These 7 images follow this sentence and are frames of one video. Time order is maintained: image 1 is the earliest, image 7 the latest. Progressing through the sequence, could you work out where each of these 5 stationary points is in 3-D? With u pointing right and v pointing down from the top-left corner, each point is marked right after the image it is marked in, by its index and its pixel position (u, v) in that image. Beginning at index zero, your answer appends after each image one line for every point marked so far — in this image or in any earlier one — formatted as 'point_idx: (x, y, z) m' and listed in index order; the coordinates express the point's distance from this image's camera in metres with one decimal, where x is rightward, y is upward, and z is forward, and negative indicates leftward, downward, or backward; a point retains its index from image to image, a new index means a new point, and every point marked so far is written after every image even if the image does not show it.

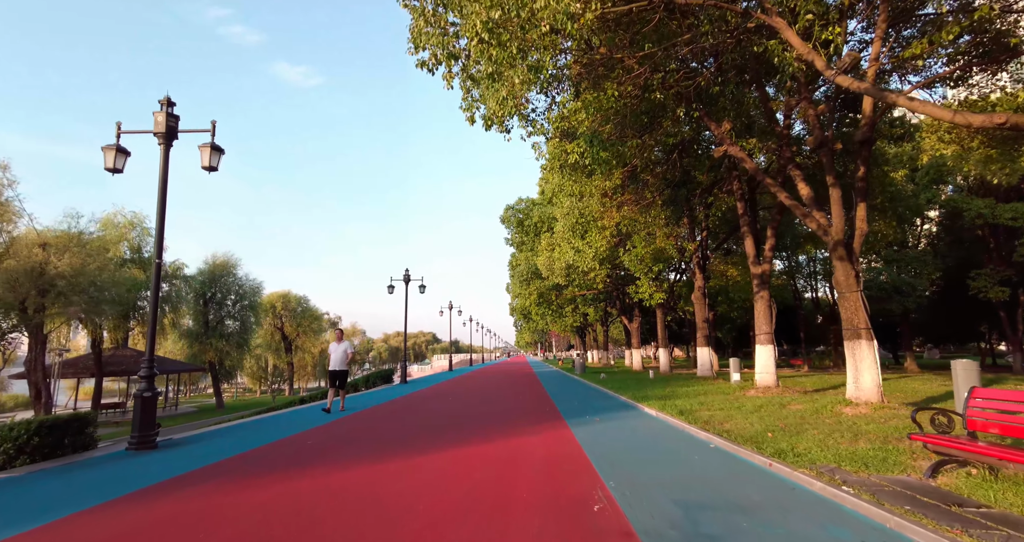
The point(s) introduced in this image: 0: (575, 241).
0: (+2.4, +1.3, +19.3) m
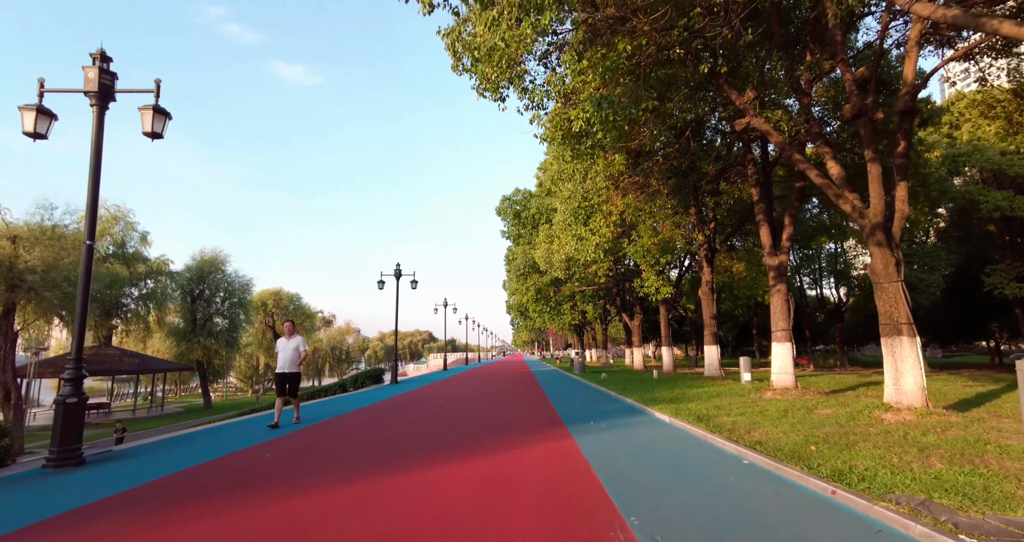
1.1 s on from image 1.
0: (+2.3, +1.5, +18.2) m
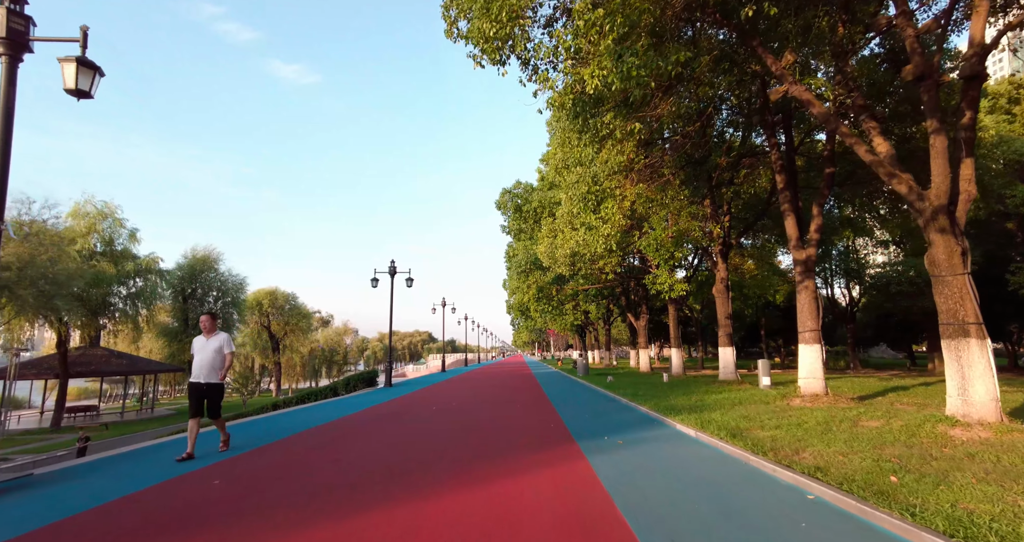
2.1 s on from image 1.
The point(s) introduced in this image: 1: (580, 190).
0: (+2.3, +1.7, +16.9) m
1: (+2.1, +2.6, +15.7) m
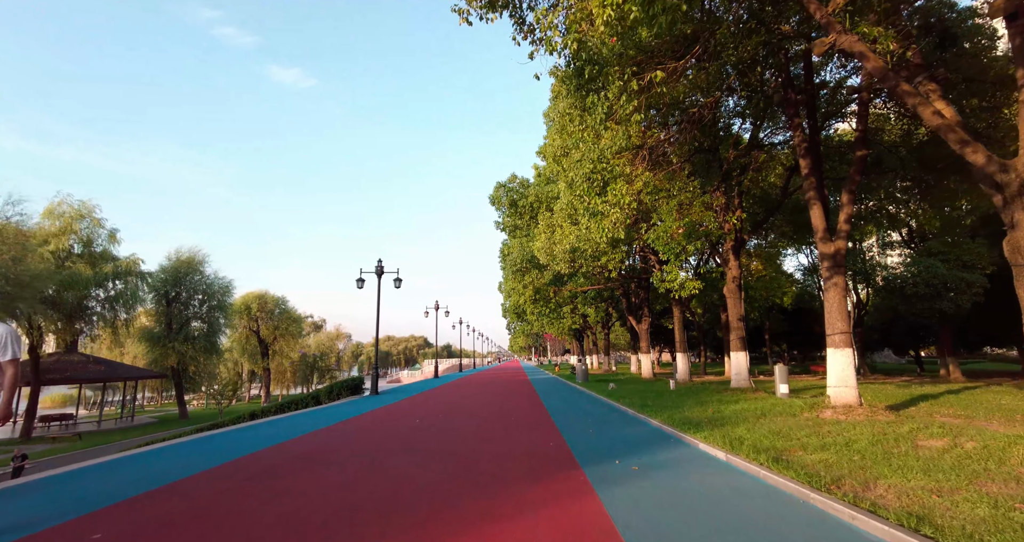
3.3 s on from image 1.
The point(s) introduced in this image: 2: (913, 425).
0: (+2.1, +1.7, +15.5) m
1: (+2.0, +2.6, +14.3) m
2: (+7.2, -2.8, +9.0) m
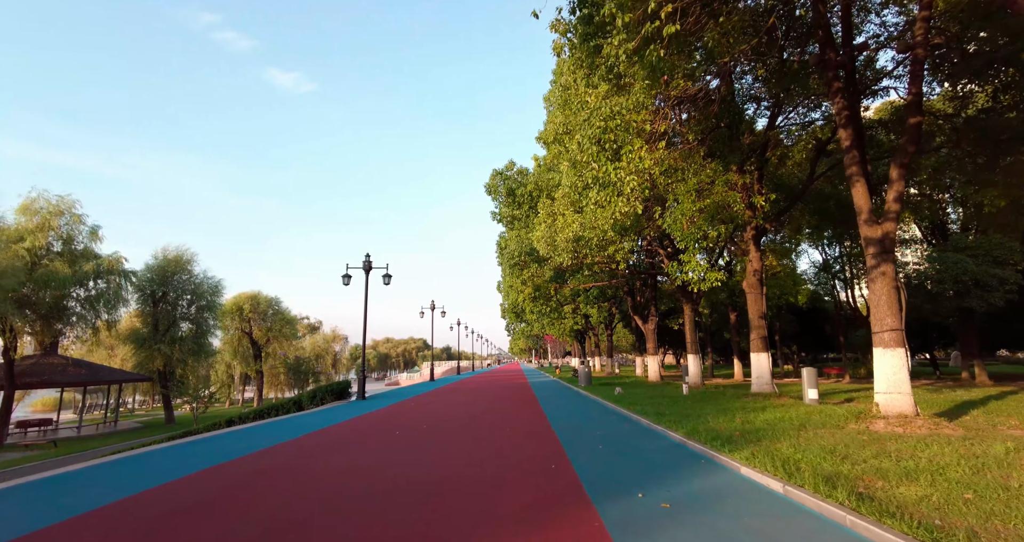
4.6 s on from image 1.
0: (+2.0, +2.0, +13.9) m
1: (+1.9, +2.9, +12.7) m
2: (+7.1, -2.5, +7.3) m
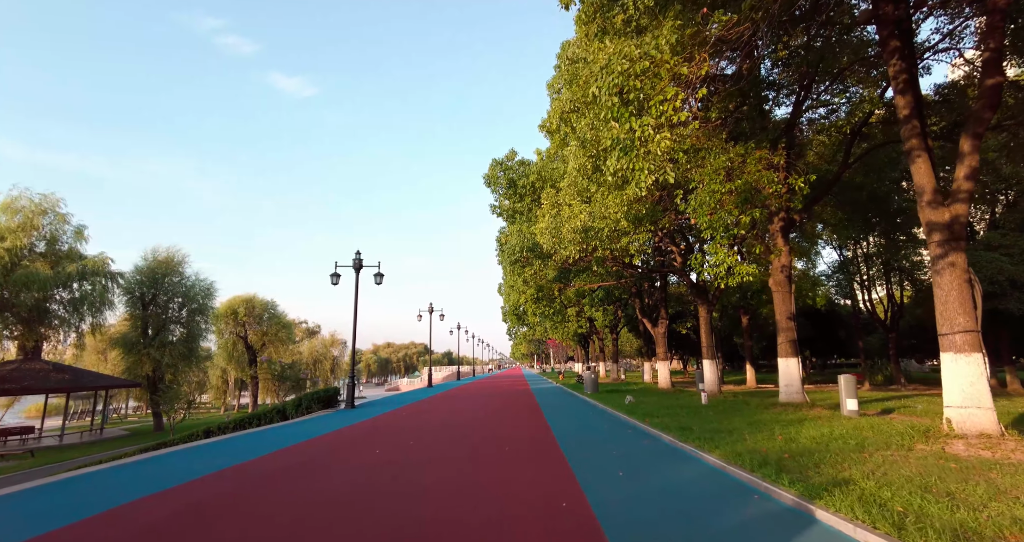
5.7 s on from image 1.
0: (+2.1, +2.1, +12.4) m
1: (+1.9, +3.0, +11.2) m
2: (+7.1, -2.3, +5.8) m
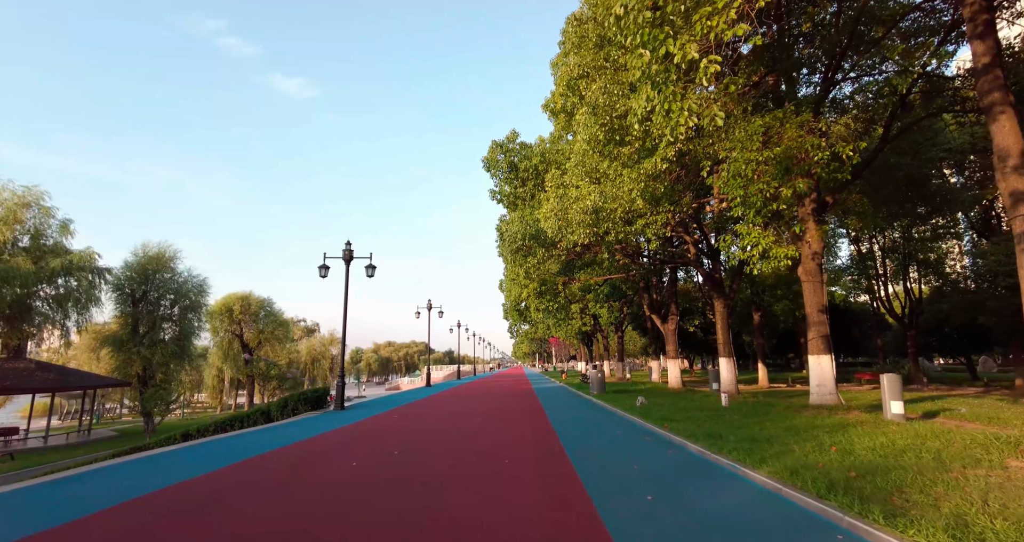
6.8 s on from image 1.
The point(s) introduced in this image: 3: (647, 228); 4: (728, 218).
0: (+2.1, +2.4, +11.0) m
1: (+1.9, +3.3, +9.8) m
2: (+7.2, -2.0, +4.4) m
3: (+3.4, +1.0, +12.4) m
4: (+5.8, +1.1, +13.8) m
